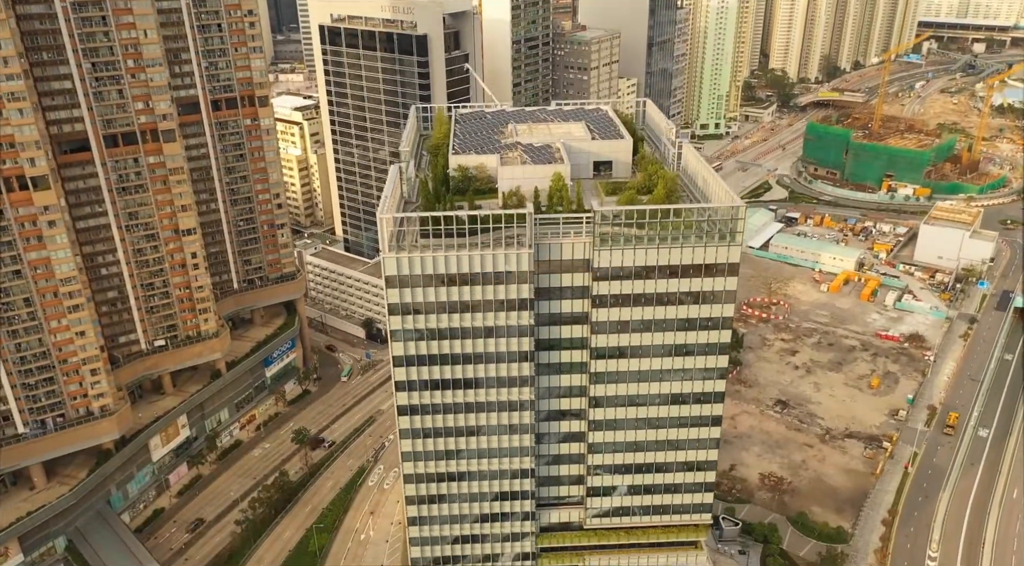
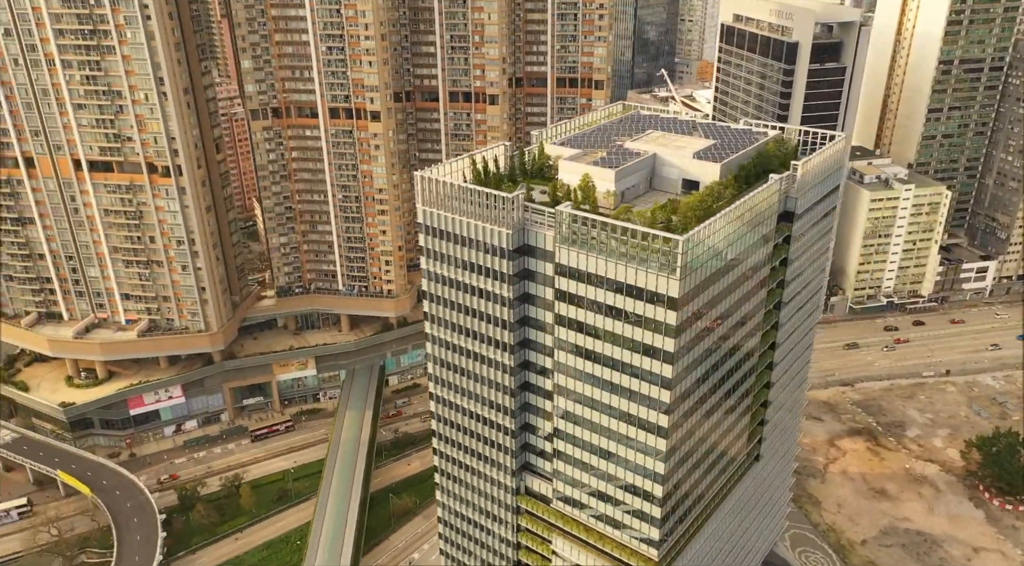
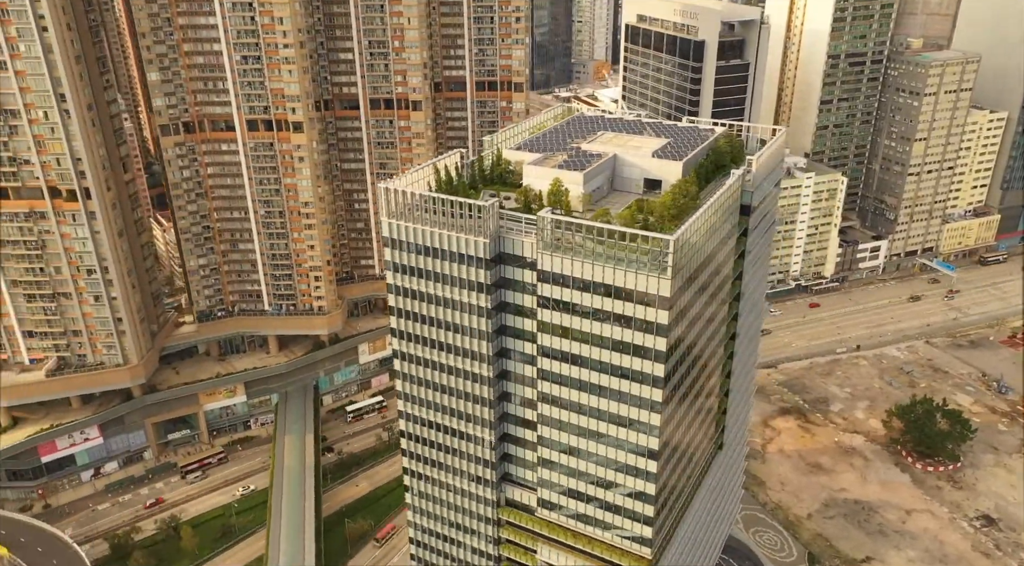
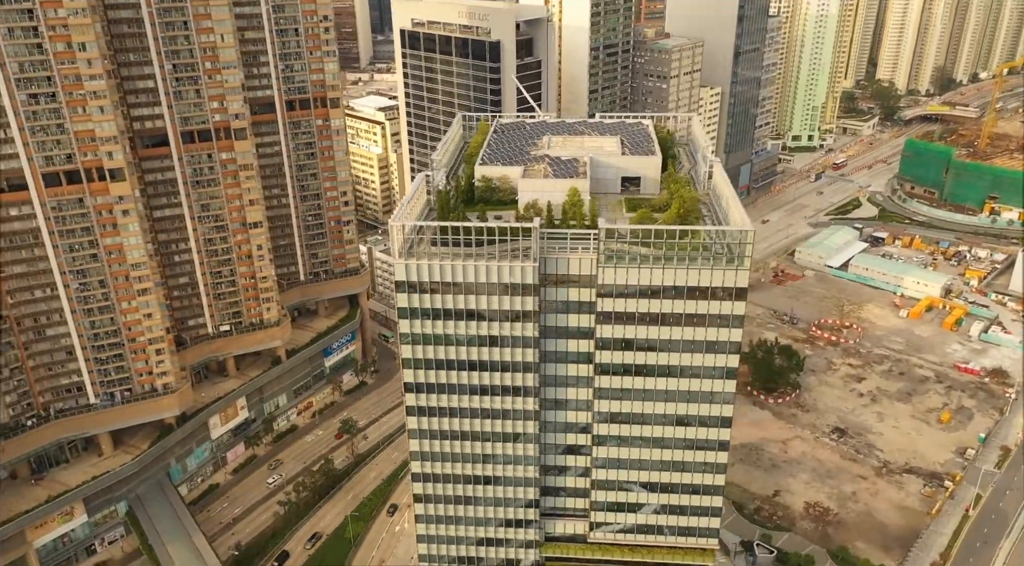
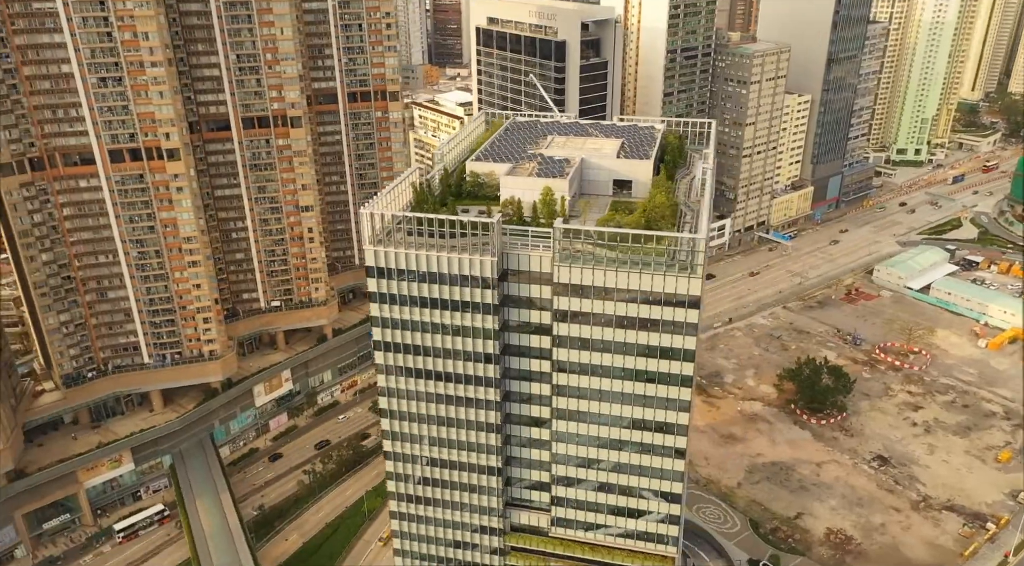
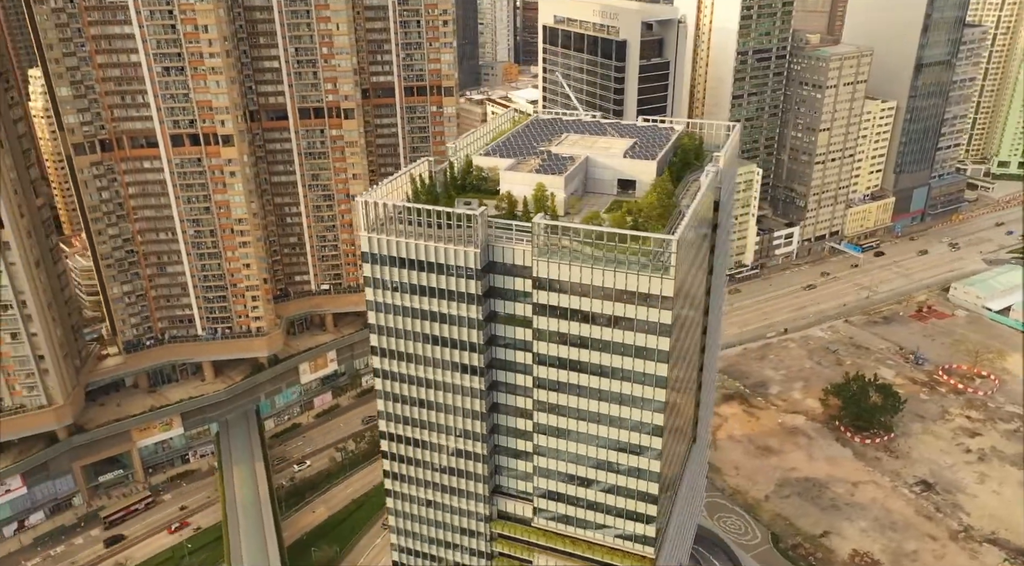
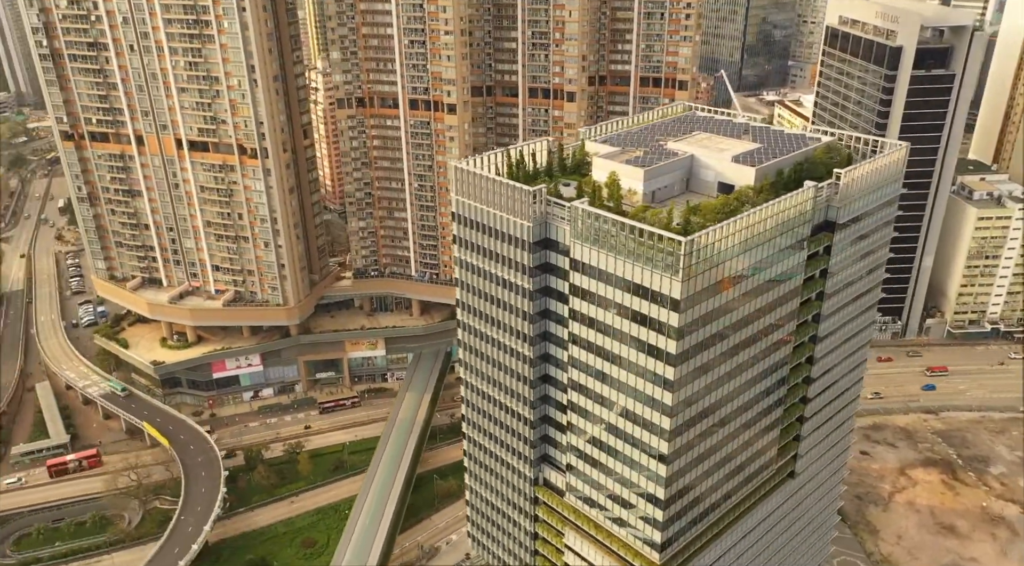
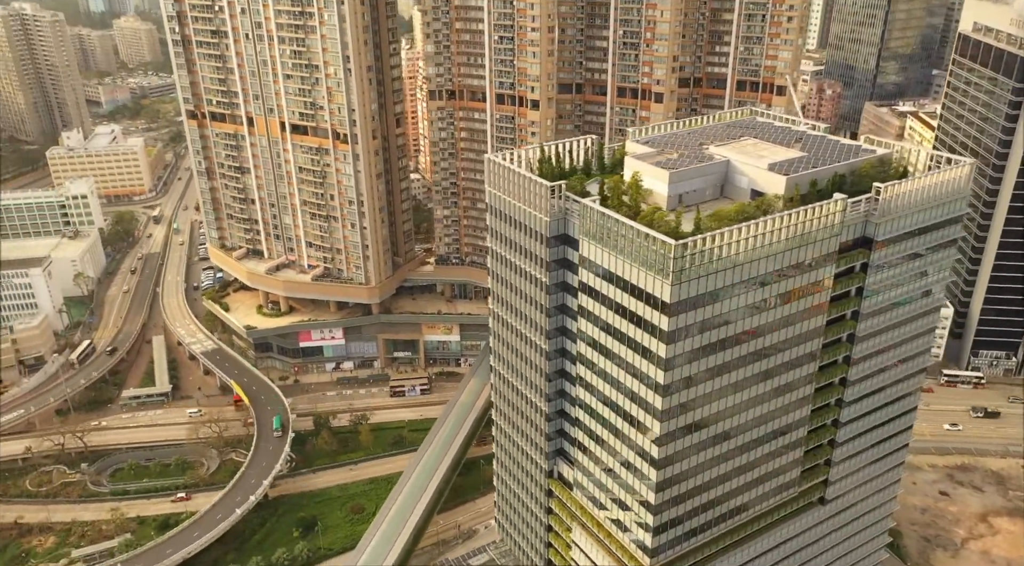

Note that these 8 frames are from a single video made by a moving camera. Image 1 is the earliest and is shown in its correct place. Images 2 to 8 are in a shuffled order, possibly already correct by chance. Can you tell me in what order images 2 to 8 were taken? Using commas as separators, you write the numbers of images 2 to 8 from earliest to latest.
4, 5, 6, 3, 2, 7, 8
